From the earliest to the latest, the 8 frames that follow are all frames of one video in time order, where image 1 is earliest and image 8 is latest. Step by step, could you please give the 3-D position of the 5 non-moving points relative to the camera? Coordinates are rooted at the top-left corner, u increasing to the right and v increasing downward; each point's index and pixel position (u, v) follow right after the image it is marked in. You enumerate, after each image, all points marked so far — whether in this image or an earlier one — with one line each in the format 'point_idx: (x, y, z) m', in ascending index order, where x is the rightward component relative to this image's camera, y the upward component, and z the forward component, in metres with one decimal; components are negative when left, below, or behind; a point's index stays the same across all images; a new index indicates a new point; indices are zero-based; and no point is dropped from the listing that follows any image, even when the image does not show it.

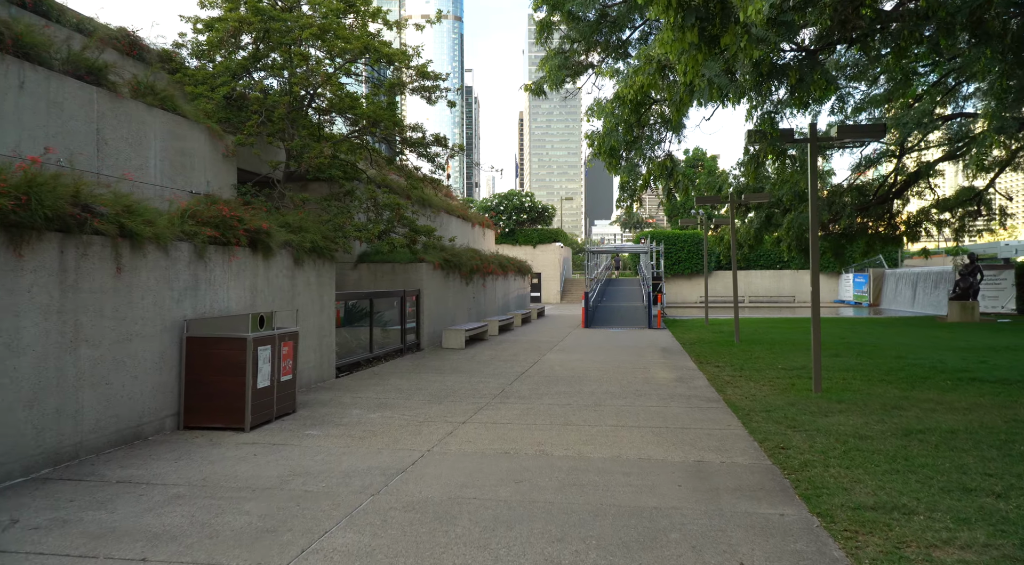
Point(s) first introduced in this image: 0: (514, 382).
0: (0.0, -1.6, +11.1) m
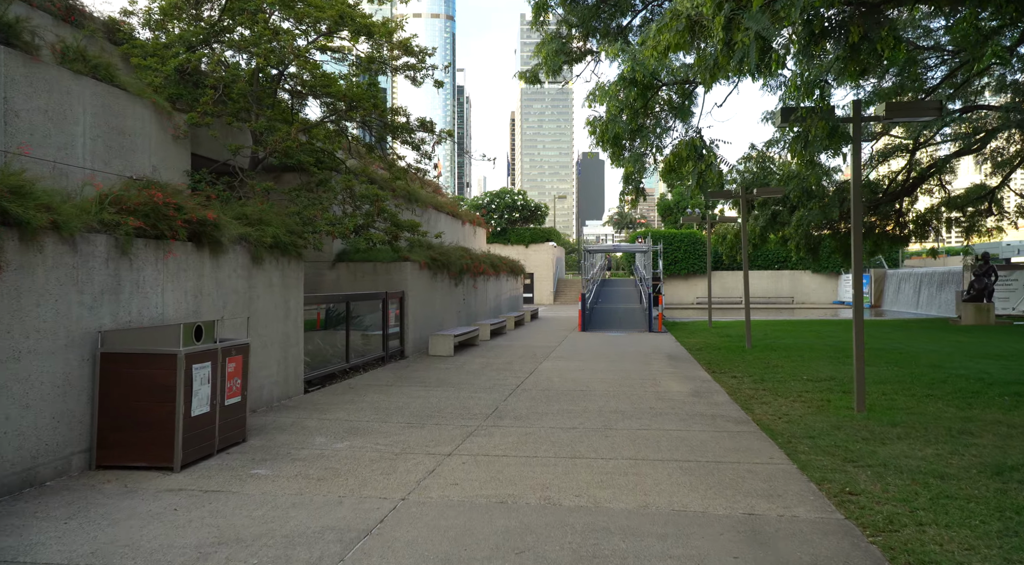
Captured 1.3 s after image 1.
0: (0.0, -1.6, +9.7) m
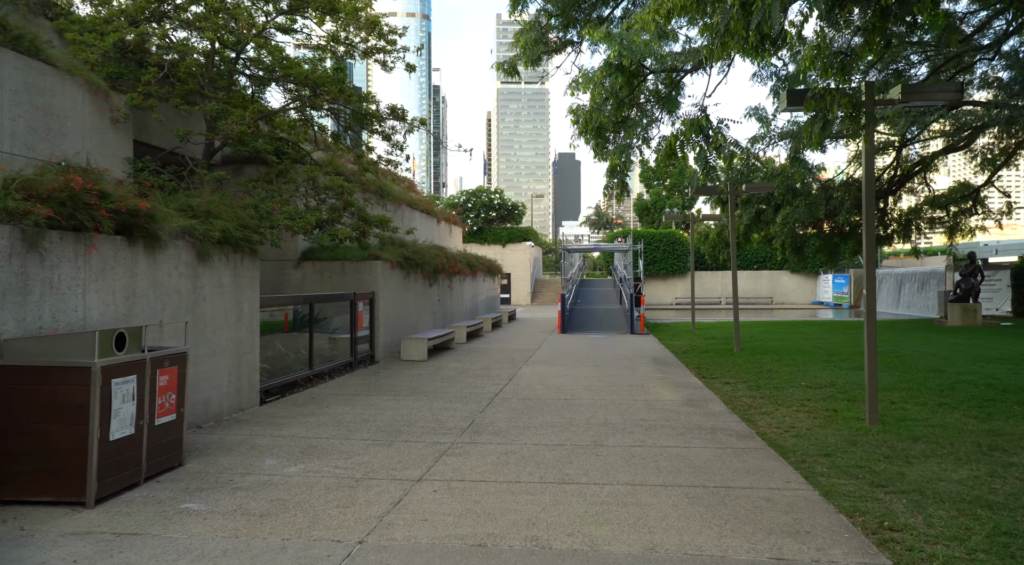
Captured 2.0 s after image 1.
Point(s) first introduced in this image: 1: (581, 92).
0: (-0.3, -1.6, +8.8) m
1: (+1.2, +3.5, +12.8) m
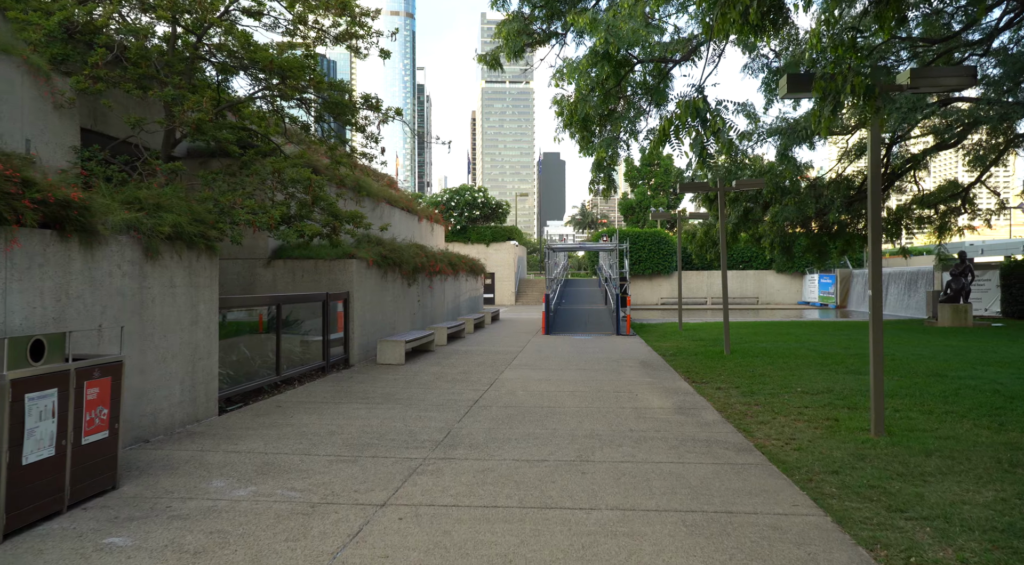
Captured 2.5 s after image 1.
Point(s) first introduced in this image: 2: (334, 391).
0: (-0.6, -1.6, +8.2) m
1: (+0.9, +3.5, +12.2) m
2: (-2.6, -1.6, +10.3) m
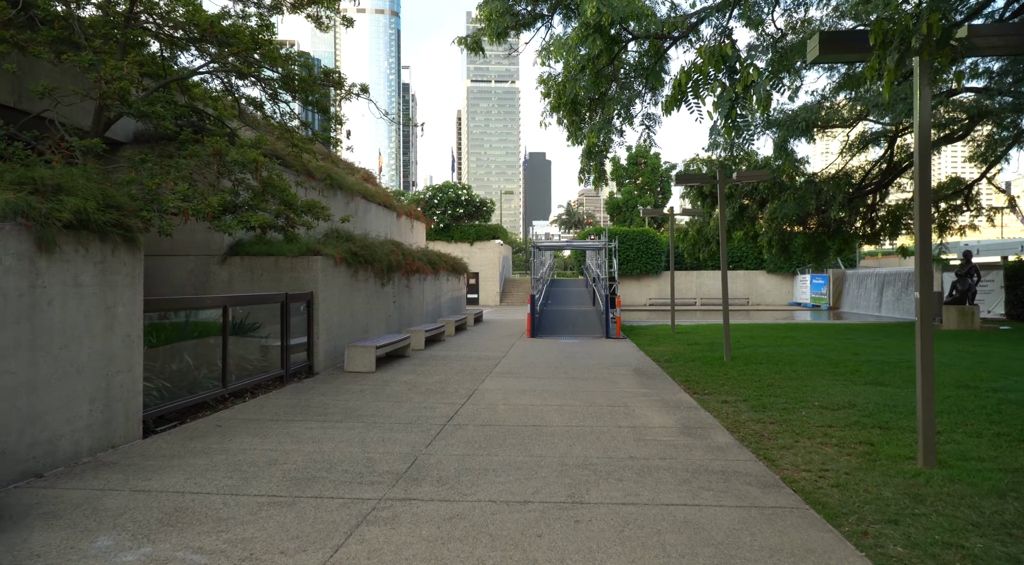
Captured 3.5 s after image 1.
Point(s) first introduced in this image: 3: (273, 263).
0: (-0.8, -1.6, +7.0) m
1: (+0.6, +3.5, +11.0) m
2: (-2.8, -1.6, +9.0) m
3: (-4.0, +0.3, +11.8) m
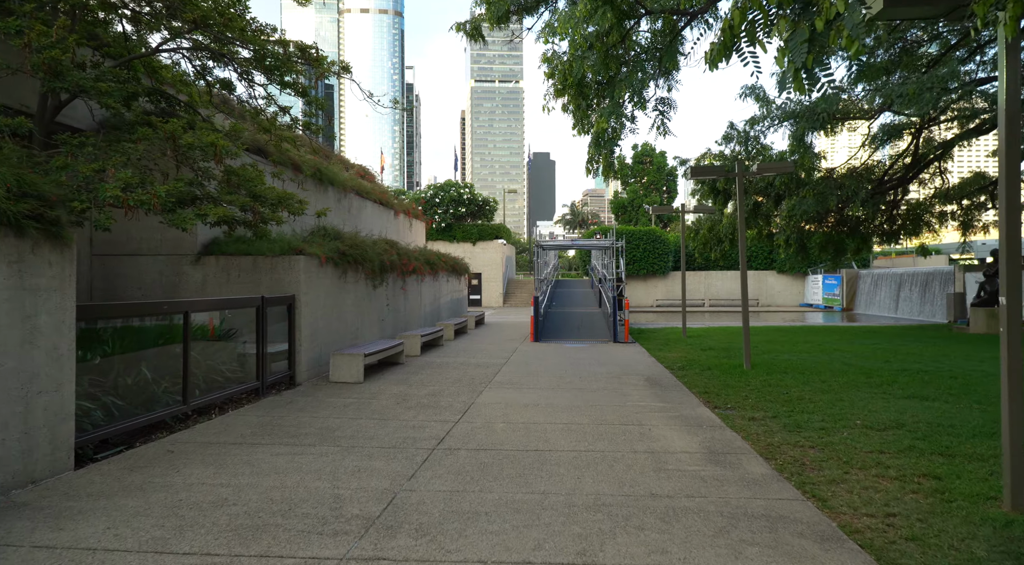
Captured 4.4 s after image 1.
0: (-0.8, -1.6, +5.9) m
1: (+0.6, +3.4, +9.9) m
2: (-2.8, -1.6, +8.0) m
3: (-4.0, +0.3, +10.8) m
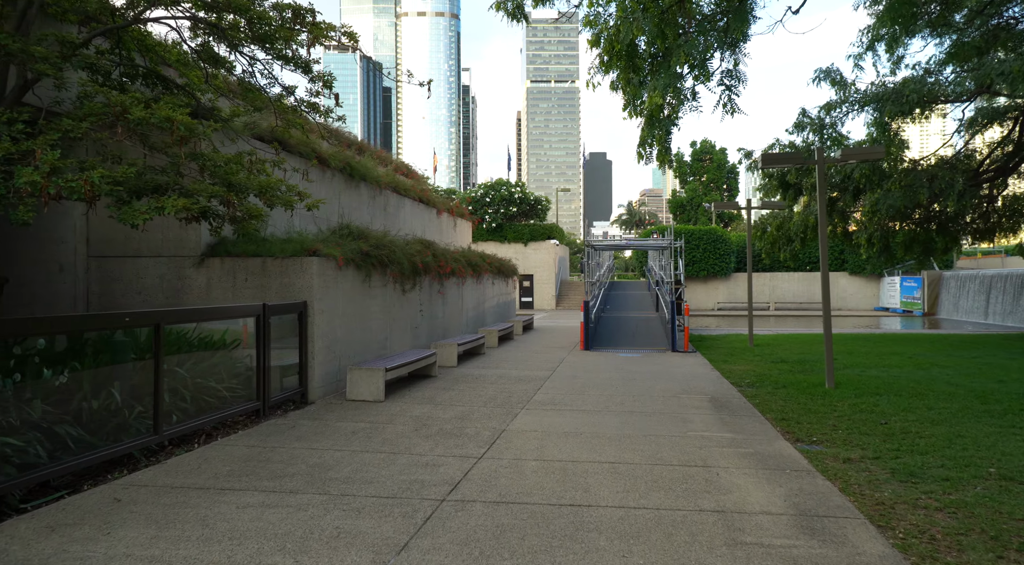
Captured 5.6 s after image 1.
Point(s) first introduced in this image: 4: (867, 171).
0: (-0.6, -1.7, +4.5) m
1: (+1.1, +3.4, +8.4) m
2: (-2.5, -1.6, +6.7) m
3: (-3.4, +0.2, +9.6) m
4: (+9.1, +2.8, +18.1) m
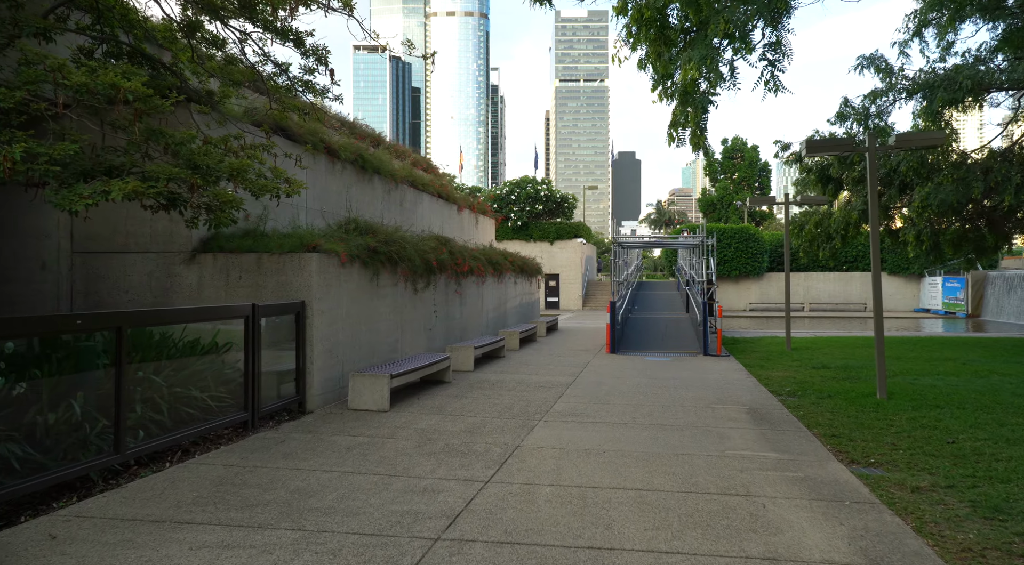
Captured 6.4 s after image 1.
0: (-0.6, -1.7, +3.6) m
1: (+1.3, +3.4, +7.4) m
2: (-2.4, -1.6, +5.9) m
3: (-3.2, +0.3, +8.9) m
4: (+9.6, +2.8, +16.9) m
